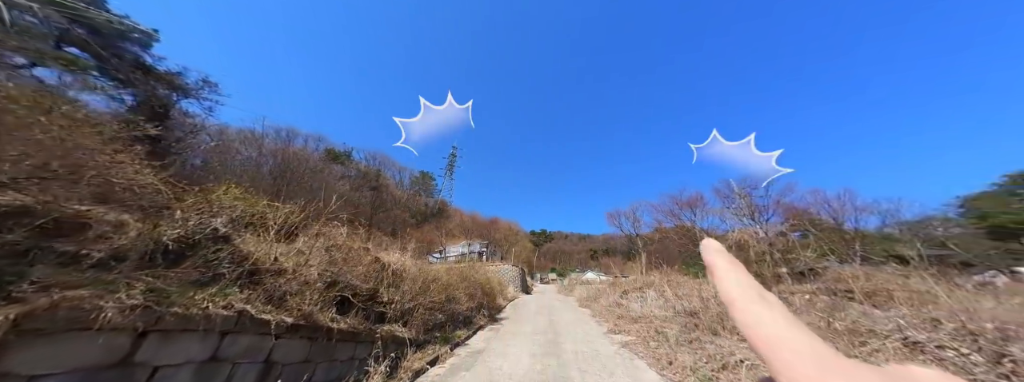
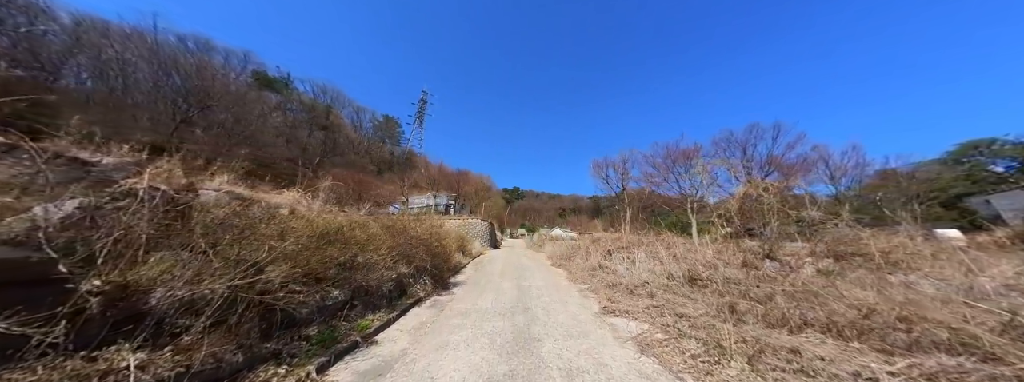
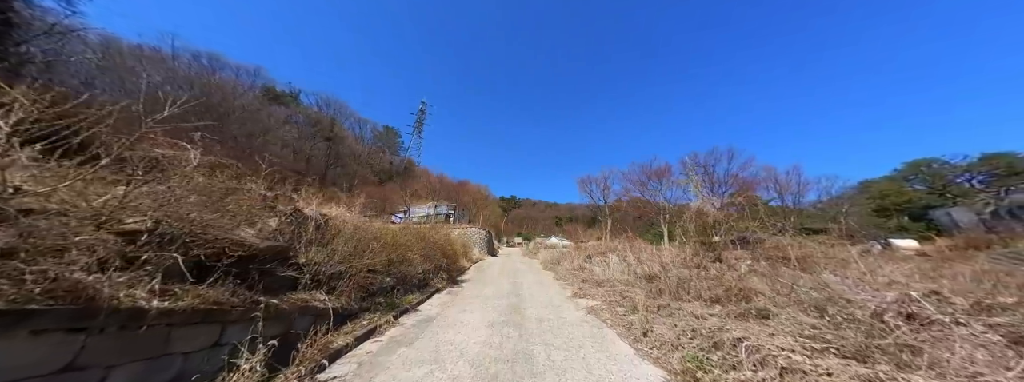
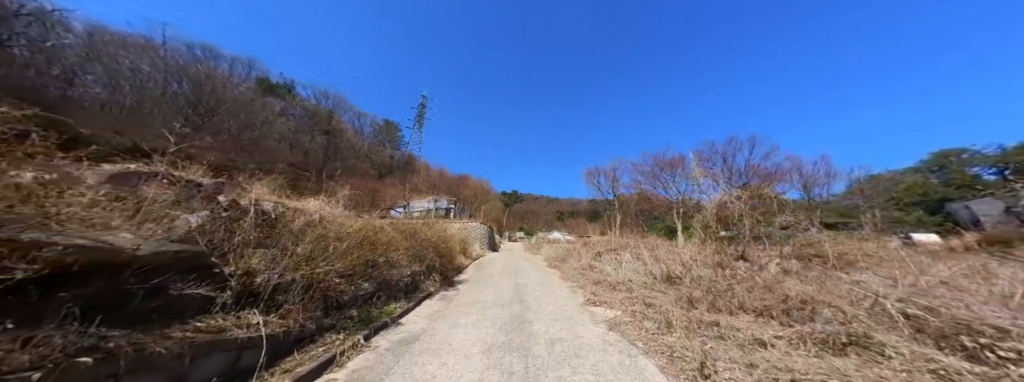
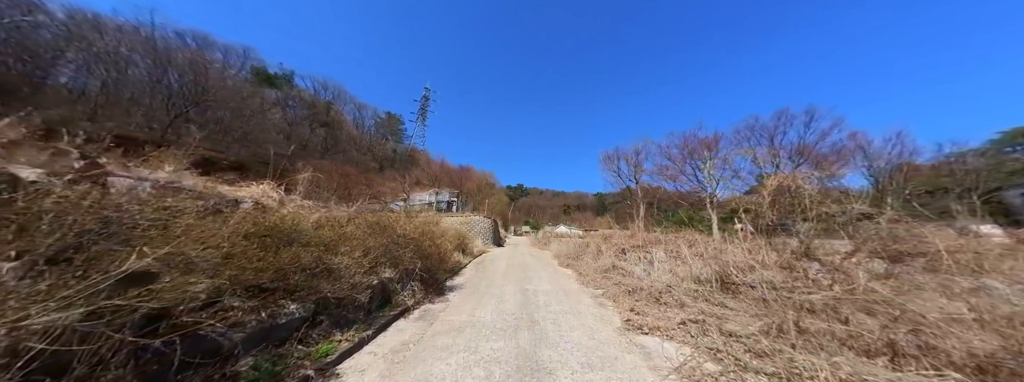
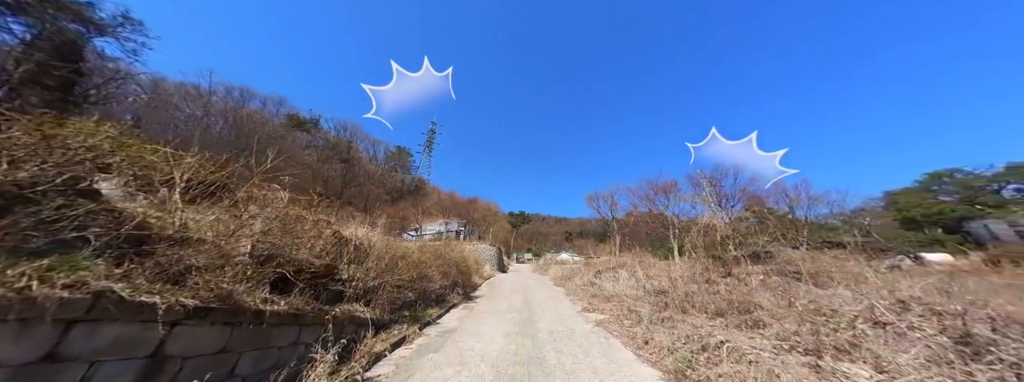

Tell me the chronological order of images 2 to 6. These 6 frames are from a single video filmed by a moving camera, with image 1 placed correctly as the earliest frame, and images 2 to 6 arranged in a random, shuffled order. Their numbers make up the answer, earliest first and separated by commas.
6, 3, 4, 2, 5
